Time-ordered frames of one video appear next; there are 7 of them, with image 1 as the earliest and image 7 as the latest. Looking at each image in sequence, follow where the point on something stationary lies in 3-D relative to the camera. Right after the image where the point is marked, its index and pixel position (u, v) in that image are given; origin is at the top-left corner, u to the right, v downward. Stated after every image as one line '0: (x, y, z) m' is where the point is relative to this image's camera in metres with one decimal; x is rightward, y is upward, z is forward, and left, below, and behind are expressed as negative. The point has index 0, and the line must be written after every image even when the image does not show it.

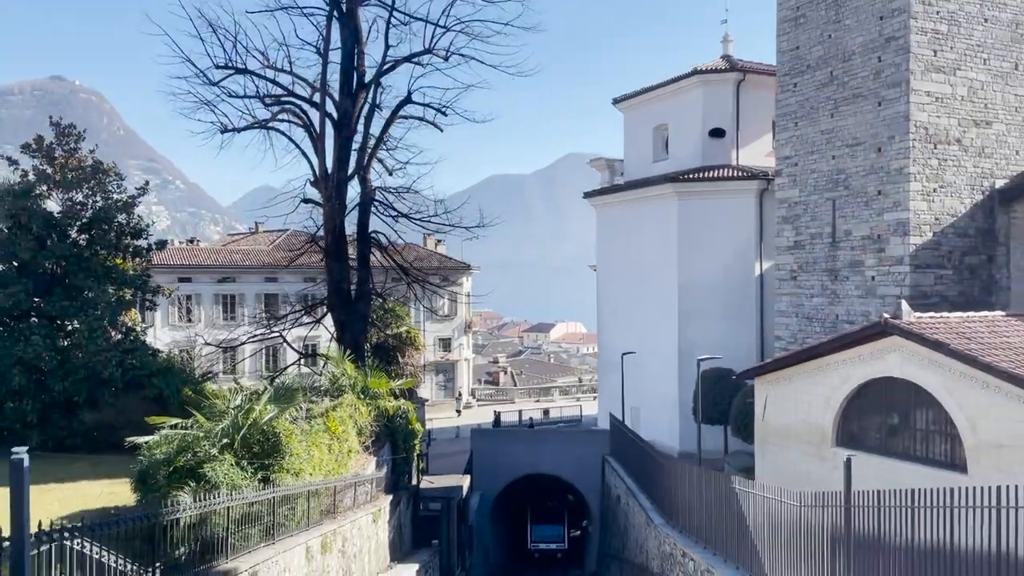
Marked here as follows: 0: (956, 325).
0: (+5.7, -0.5, +10.4) m
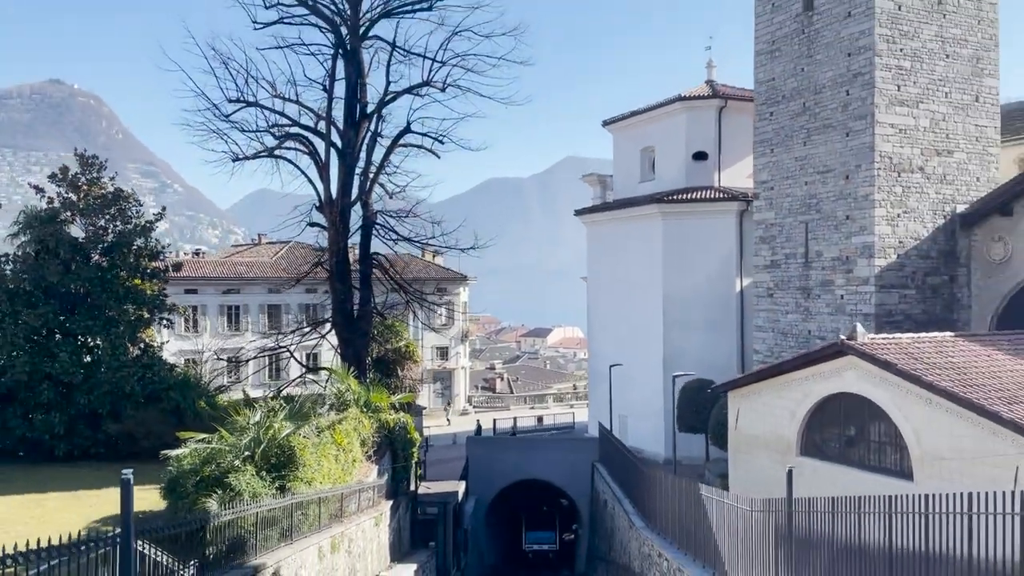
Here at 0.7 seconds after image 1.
0: (+5.6, -0.8, +11.4) m
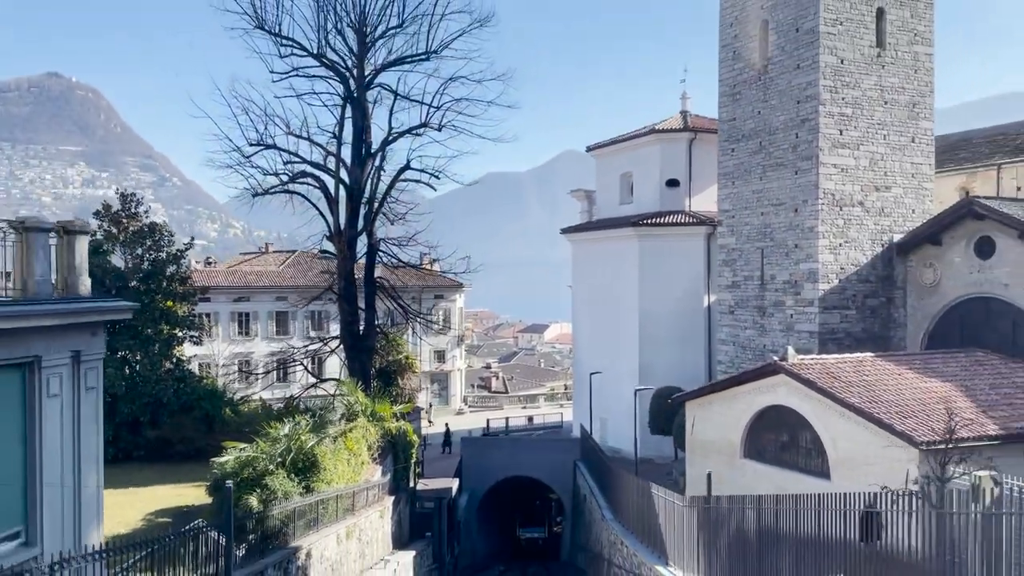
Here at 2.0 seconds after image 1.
0: (+5.3, -1.3, +13.5) m
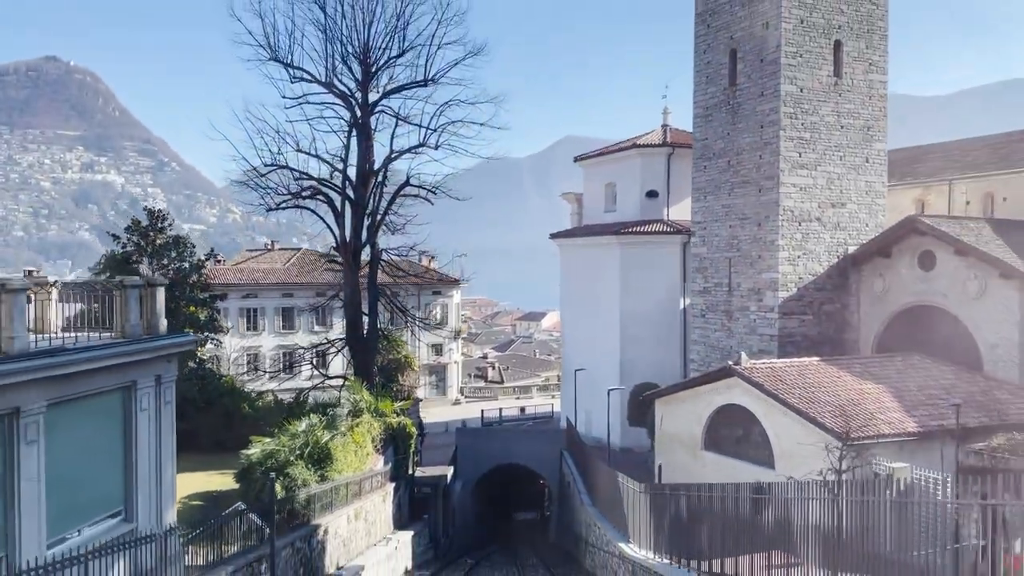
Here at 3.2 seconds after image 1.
0: (+5.1, -1.6, +15.3) m
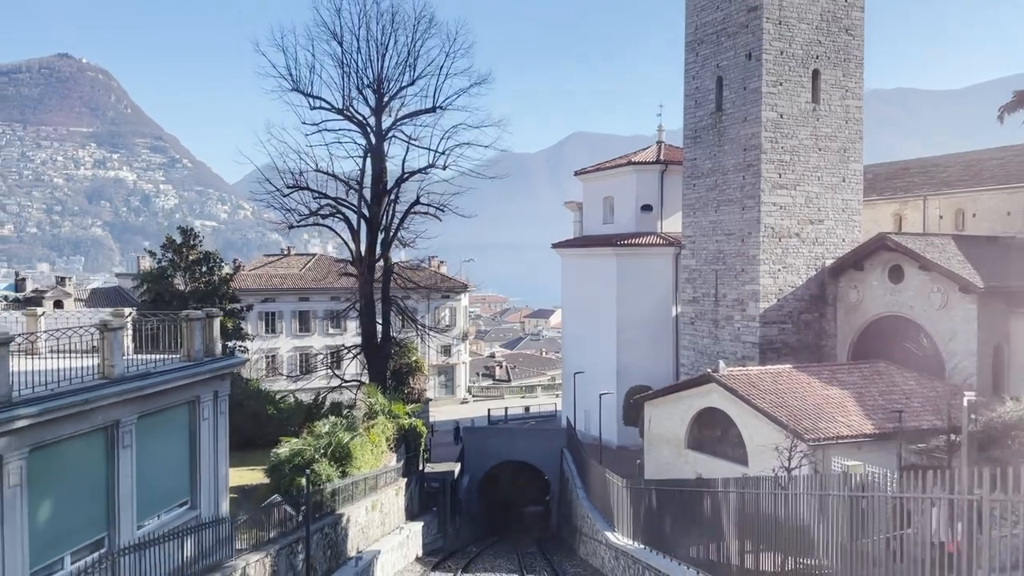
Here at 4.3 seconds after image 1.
0: (+5.1, -1.9, +16.9) m
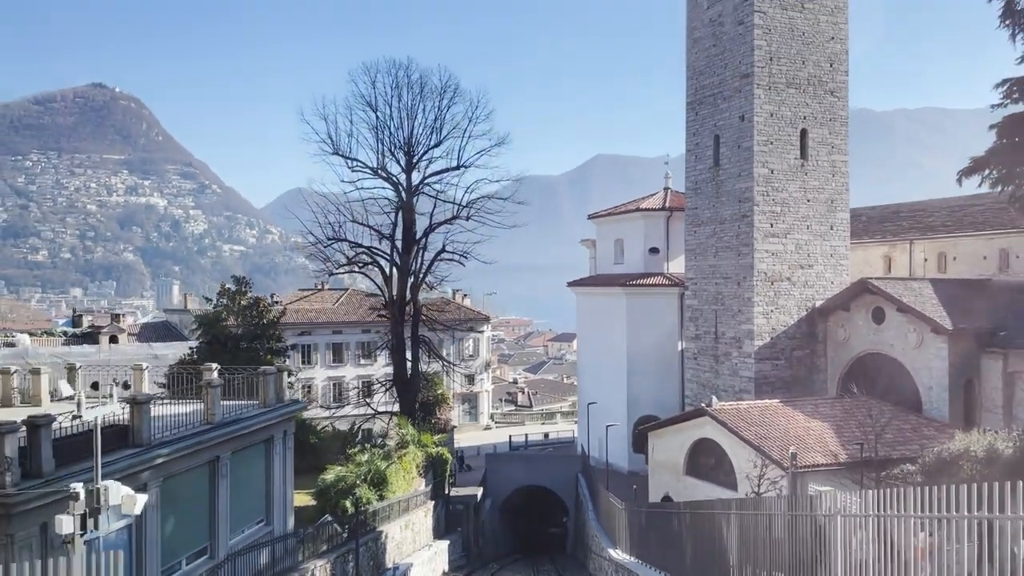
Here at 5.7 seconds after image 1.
0: (+5.4, -2.9, +19.0) m
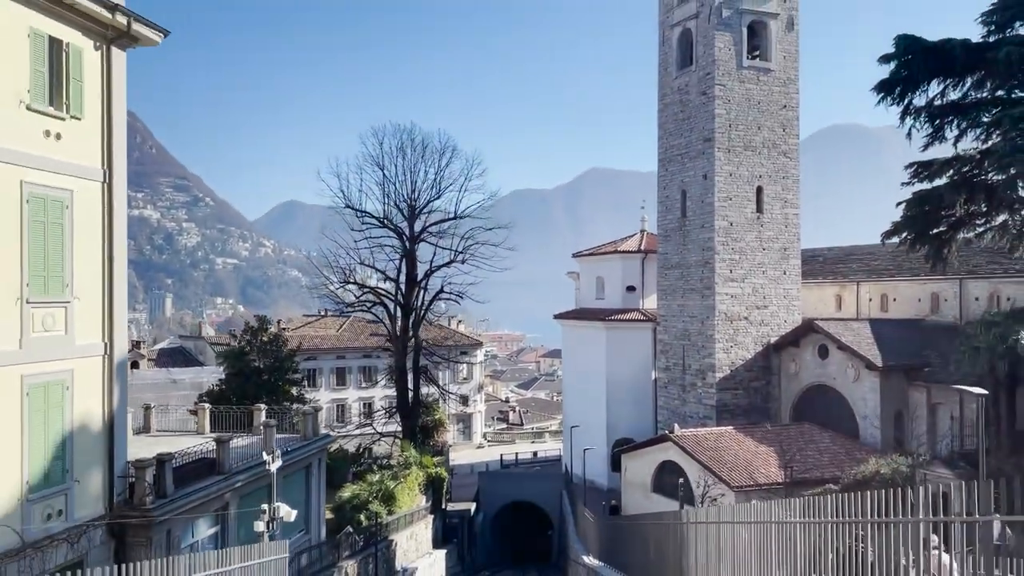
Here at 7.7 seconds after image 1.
0: (+5.2, -4.1, +22.0) m
